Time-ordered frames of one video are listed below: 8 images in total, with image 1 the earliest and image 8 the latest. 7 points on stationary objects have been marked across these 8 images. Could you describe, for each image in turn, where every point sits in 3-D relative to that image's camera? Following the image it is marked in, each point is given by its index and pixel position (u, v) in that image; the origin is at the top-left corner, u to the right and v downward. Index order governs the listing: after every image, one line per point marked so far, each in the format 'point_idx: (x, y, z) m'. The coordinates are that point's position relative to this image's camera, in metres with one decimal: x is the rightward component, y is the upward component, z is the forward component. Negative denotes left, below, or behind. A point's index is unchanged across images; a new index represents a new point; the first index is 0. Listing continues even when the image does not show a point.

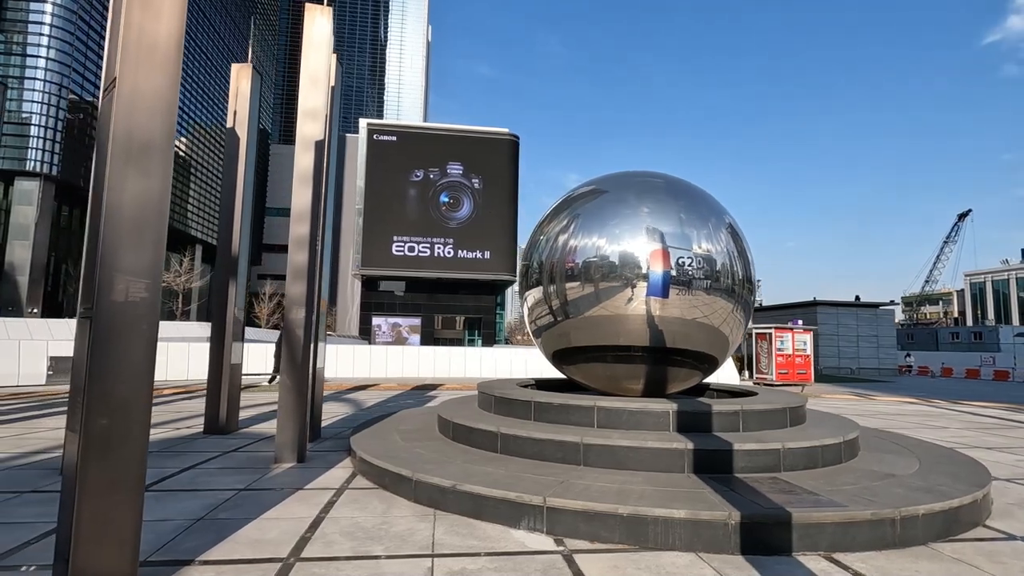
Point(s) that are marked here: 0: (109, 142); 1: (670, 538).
0: (-2.5, +0.9, +3.3) m
1: (+1.3, -2.0, +4.2) m
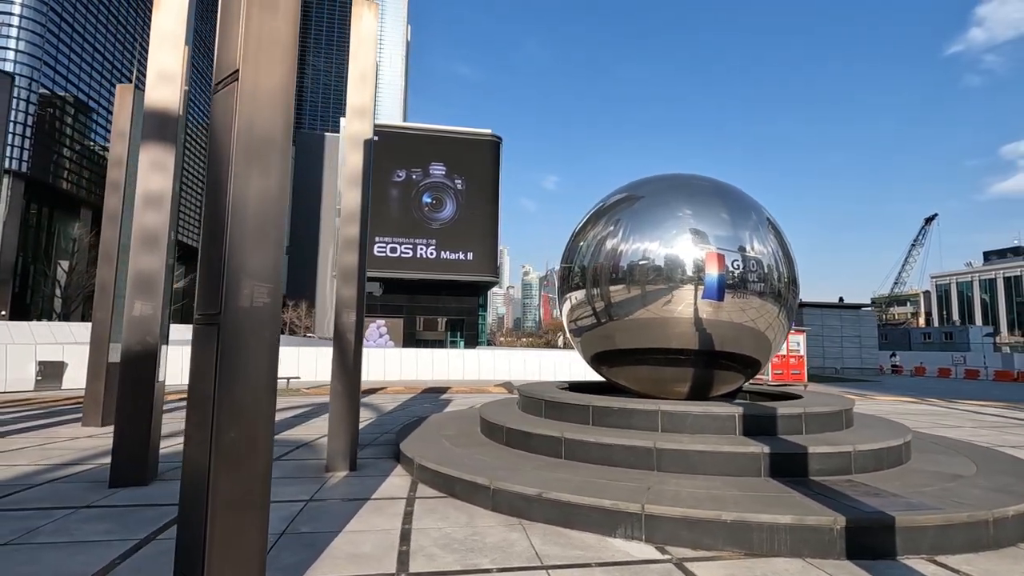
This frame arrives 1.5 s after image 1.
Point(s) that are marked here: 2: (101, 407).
0: (-1.7, +0.9, +3.1) m
1: (+2.1, -2.0, +4.2) m
2: (-7.1, -2.0, +9.1) m
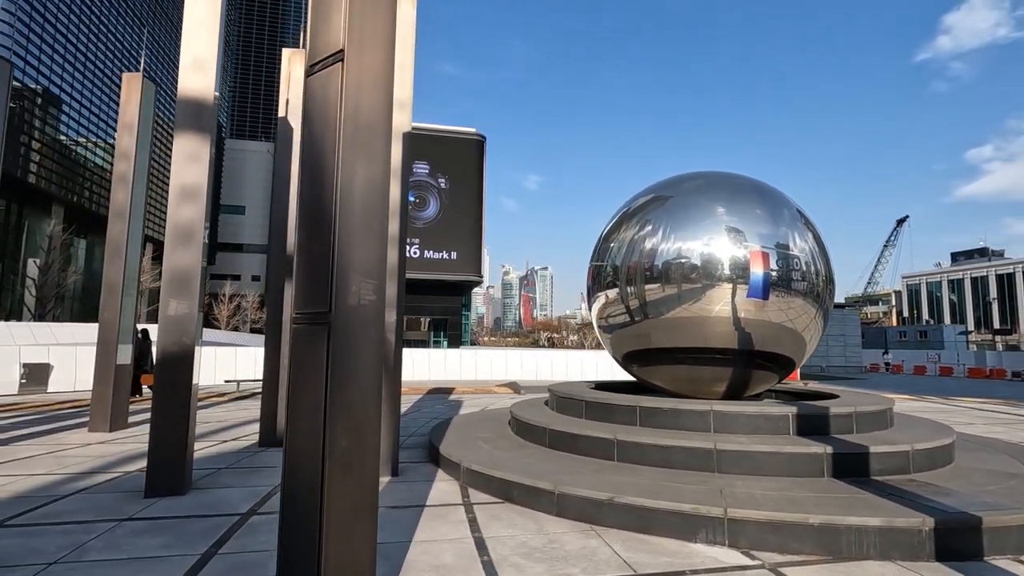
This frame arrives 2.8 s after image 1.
0: (-1.0, +0.9, +2.9) m
1: (+2.7, -2.0, +4.1) m
2: (-6.6, -2.0, +8.7) m
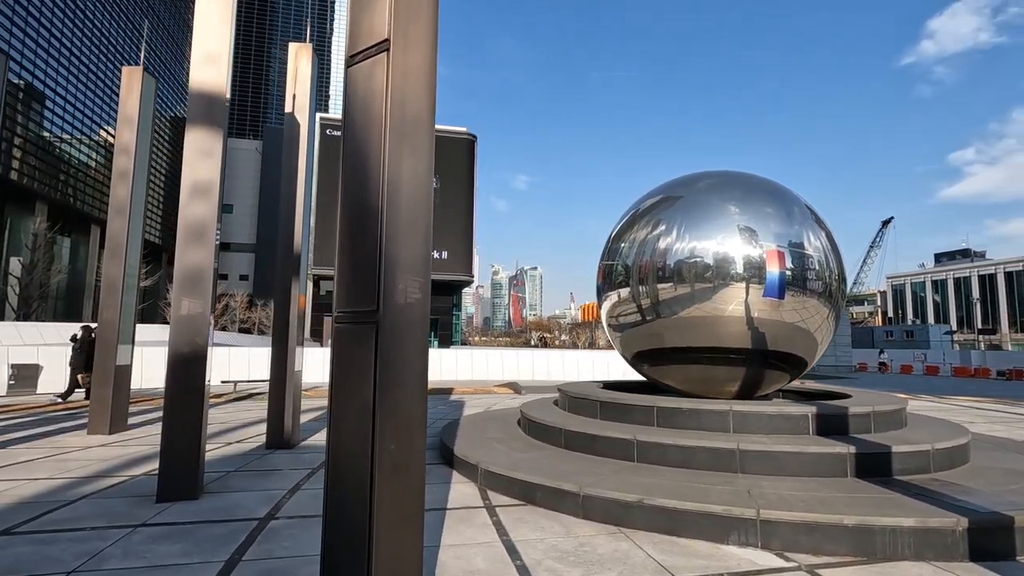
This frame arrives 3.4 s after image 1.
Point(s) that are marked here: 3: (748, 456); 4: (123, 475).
0: (-0.7, +0.9, +2.8) m
1: (+3.0, -2.0, +4.1) m
2: (-6.5, -2.0, +8.5) m
3: (+2.4, -1.7, +5.4) m
4: (-4.5, -2.2, +6.1) m
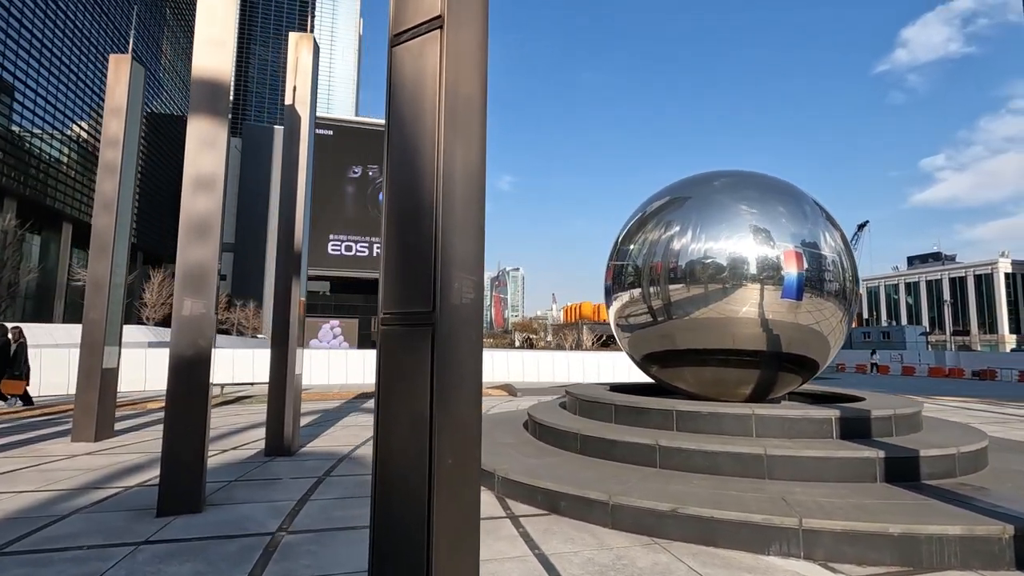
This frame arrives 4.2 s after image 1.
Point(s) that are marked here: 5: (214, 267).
0: (-0.4, +0.9, +2.6) m
1: (+3.3, -2.0, +4.0) m
2: (-6.3, -2.0, +8.0) m
3: (+2.6, -1.7, +5.3) m
4: (-4.3, -2.2, +5.7) m
5: (-2.9, +0.2, +5.2) m
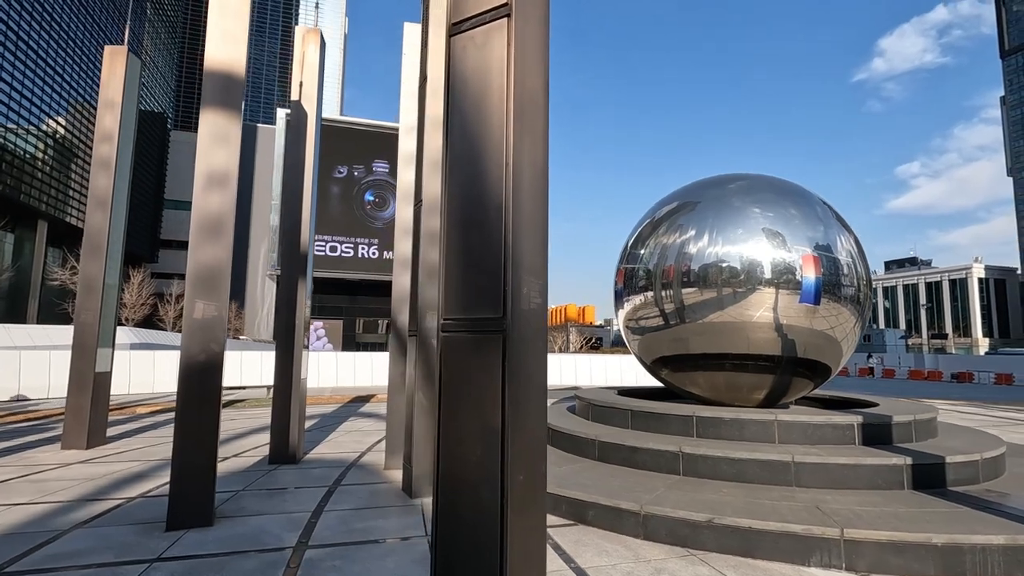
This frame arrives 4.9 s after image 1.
0: (0.0, +0.9, +2.4) m
1: (+3.5, -2.1, +3.9) m
2: (-6.2, -2.0, +7.7) m
3: (+2.9, -1.8, +5.2) m
4: (-4.1, -2.2, +5.4) m
5: (-2.7, +0.2, +4.9) m
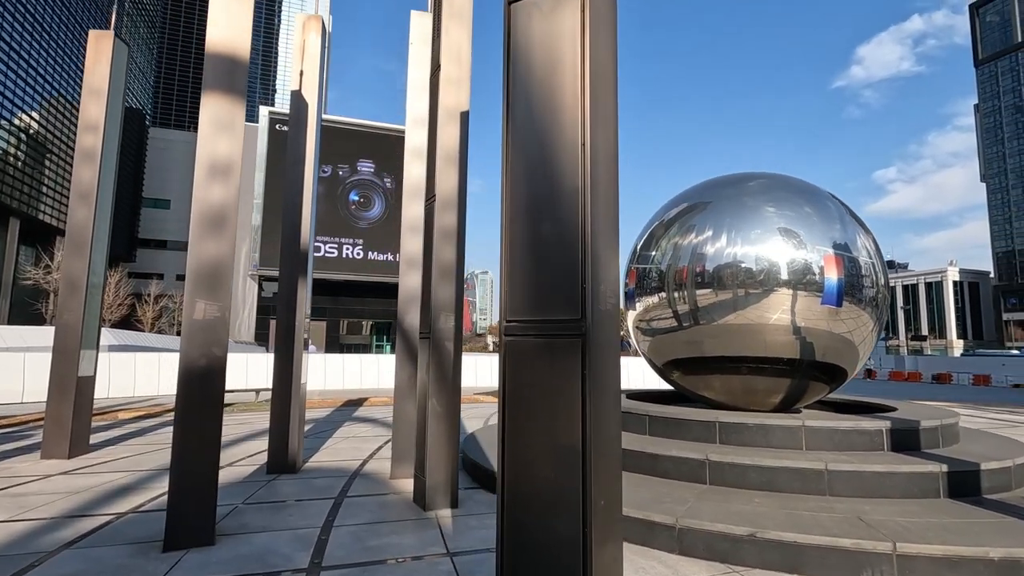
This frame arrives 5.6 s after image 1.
0: (+0.3, +0.9, +2.2) m
1: (+3.8, -2.1, +3.7) m
2: (-6.0, -2.0, +7.2) m
3: (+3.1, -1.8, +5.0) m
4: (-3.9, -2.2, +5.0) m
5: (-2.4, +0.2, +4.6) m
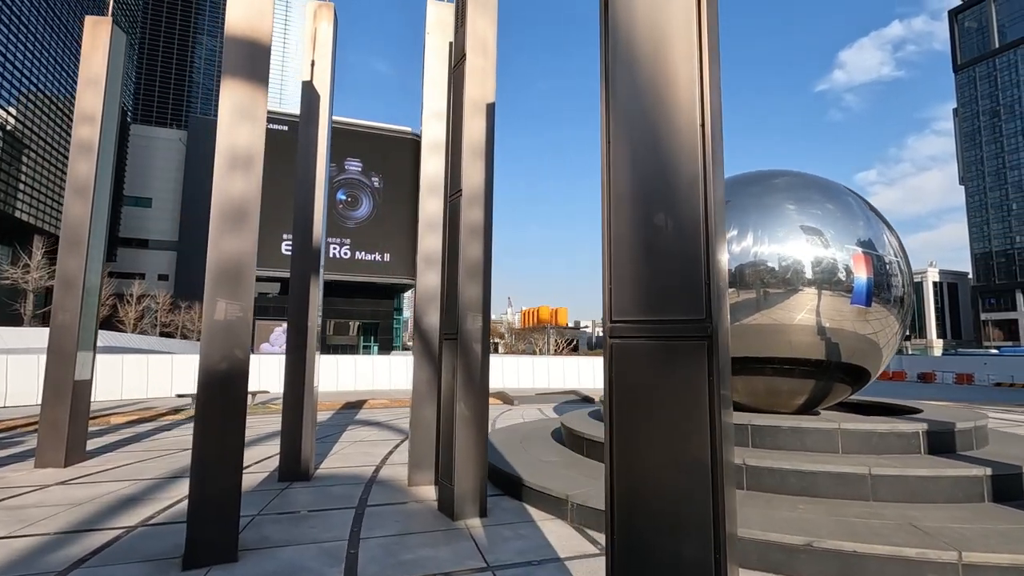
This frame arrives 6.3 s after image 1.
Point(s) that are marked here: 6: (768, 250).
0: (+0.7, +0.9, +1.9) m
1: (+4.1, -2.1, +3.6) m
2: (-5.8, -1.9, +6.8) m
3: (+3.4, -1.8, +4.9) m
4: (-3.6, -2.1, +4.7) m
5: (-2.1, +0.2, +4.3) m
6: (+3.4, +0.5, +6.9) m
